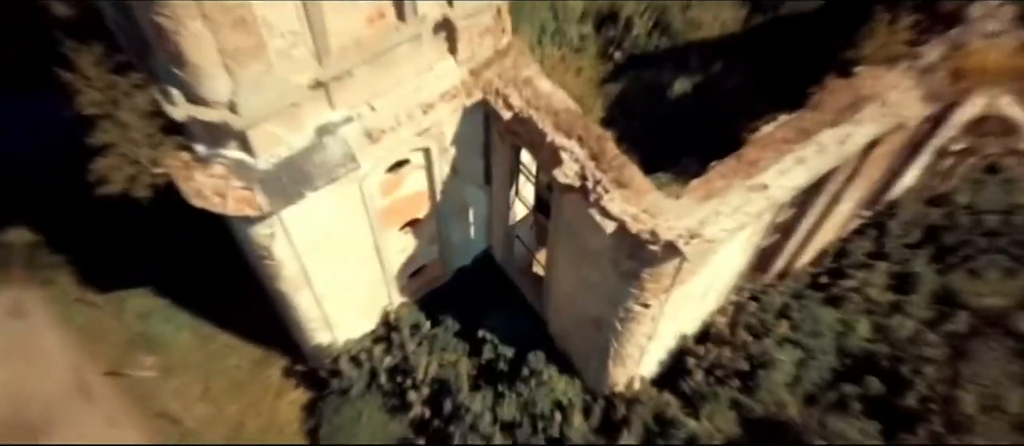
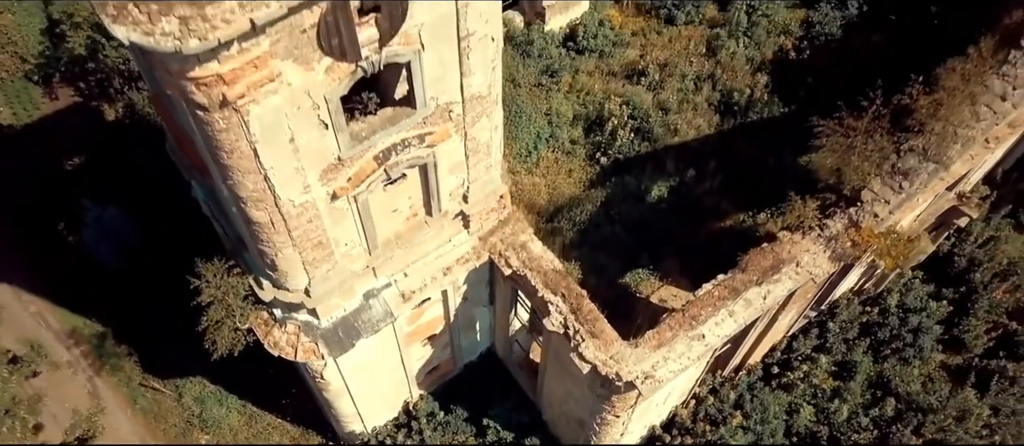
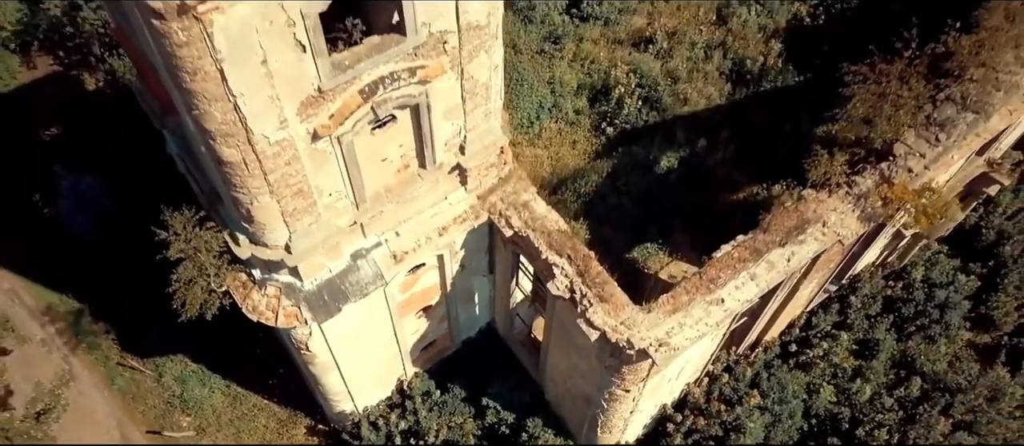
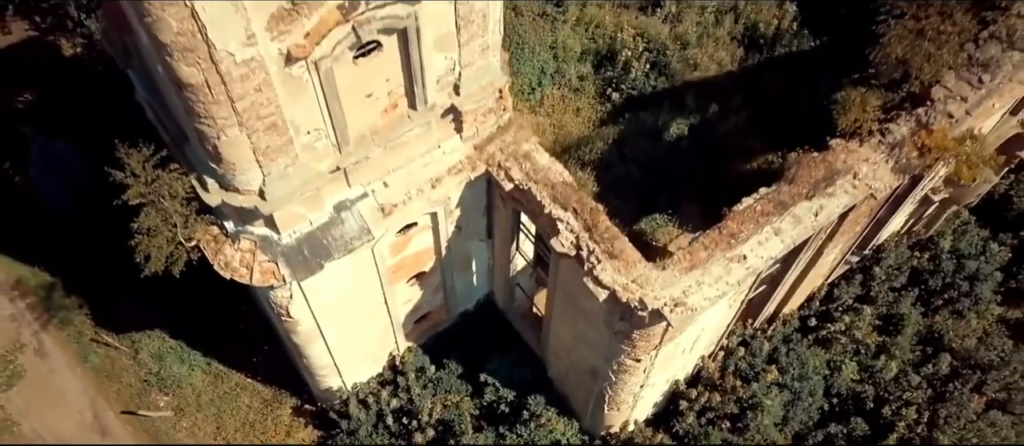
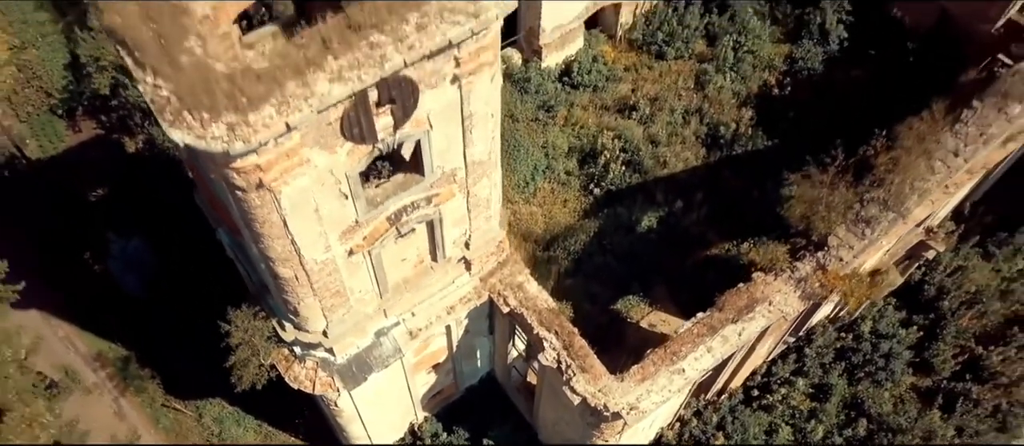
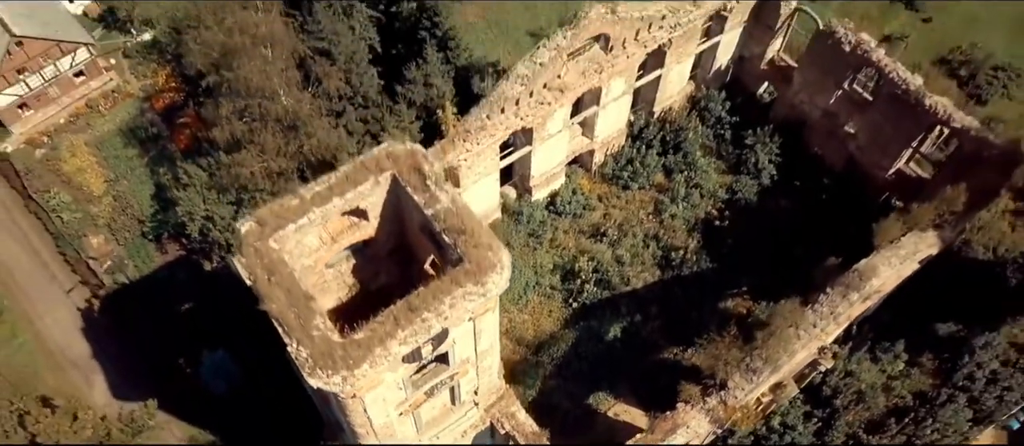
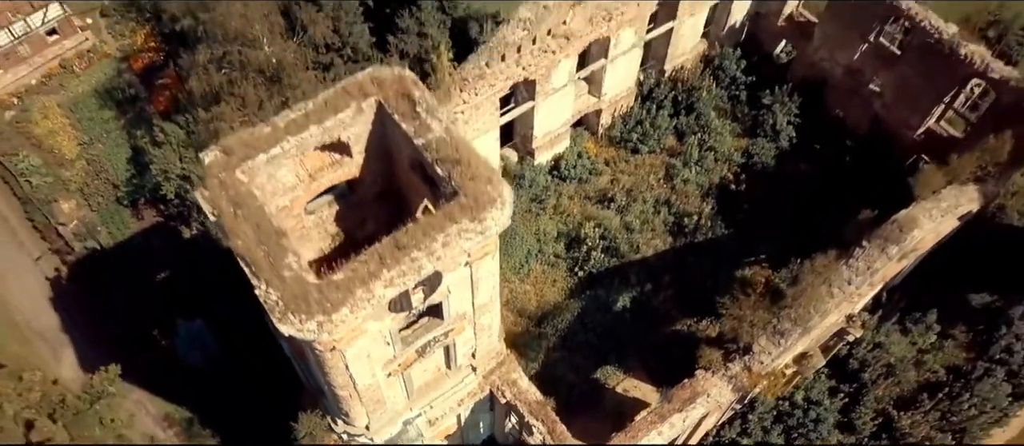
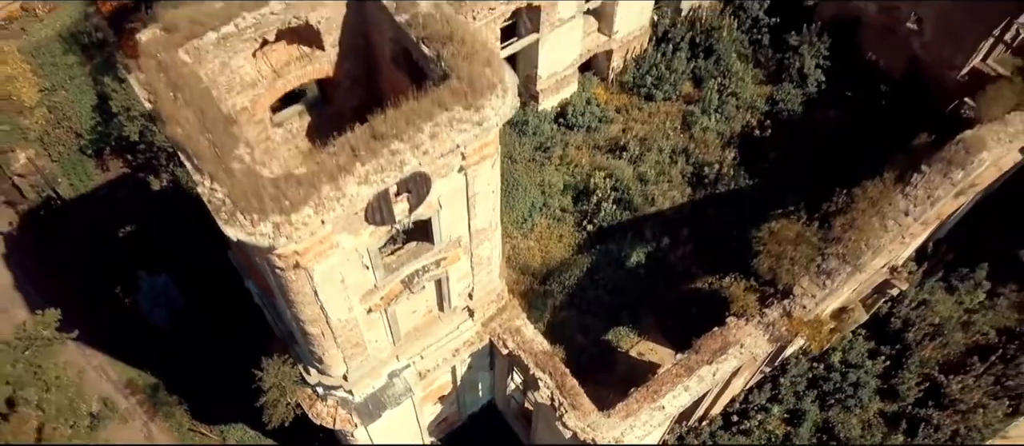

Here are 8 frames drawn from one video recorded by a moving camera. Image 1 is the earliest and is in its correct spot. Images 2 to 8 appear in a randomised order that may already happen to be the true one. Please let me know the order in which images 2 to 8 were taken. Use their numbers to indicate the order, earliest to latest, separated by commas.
4, 3, 2, 5, 8, 7, 6
